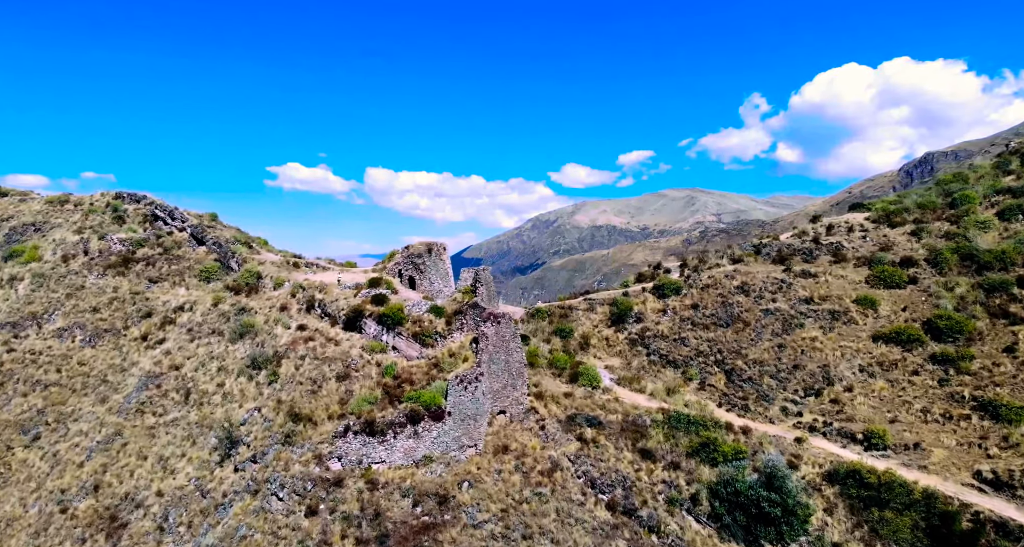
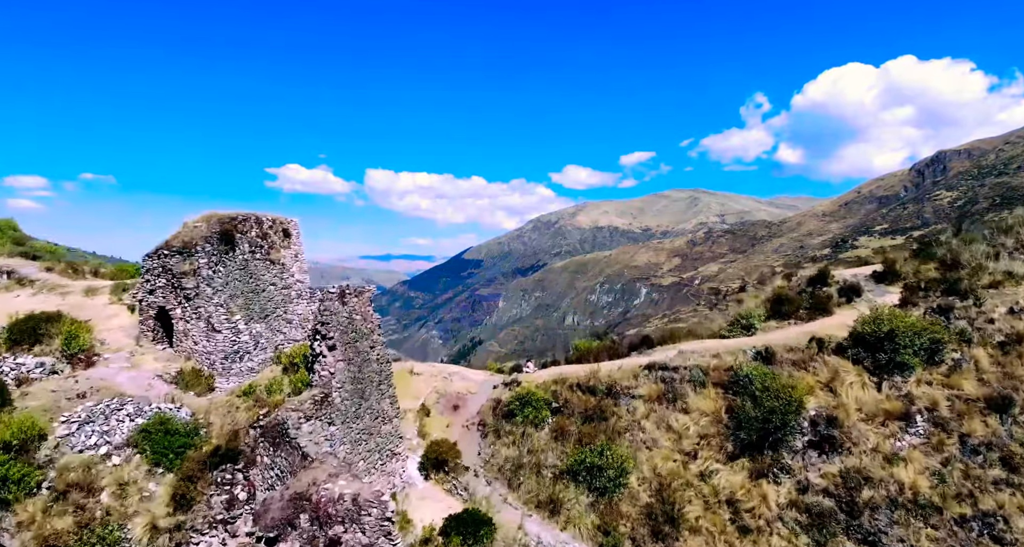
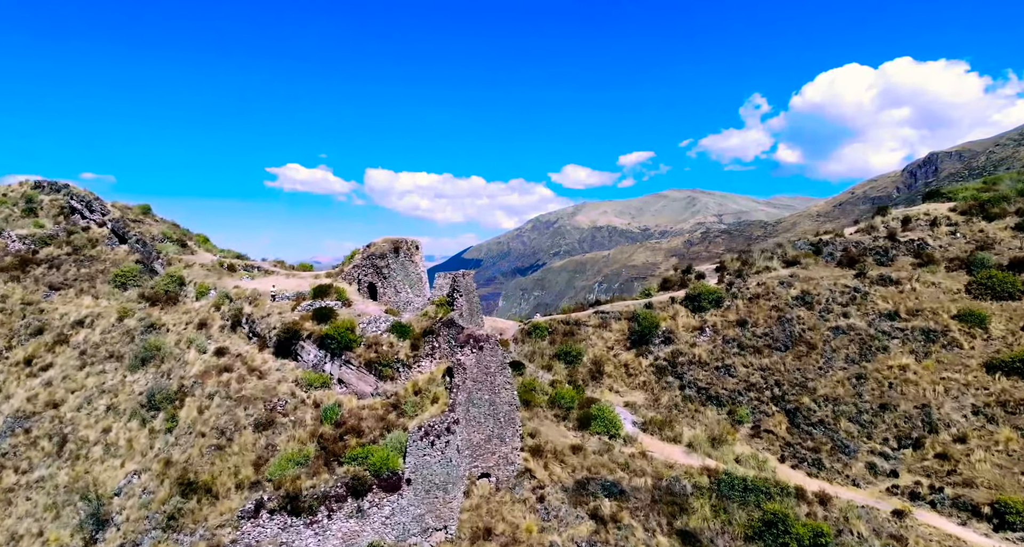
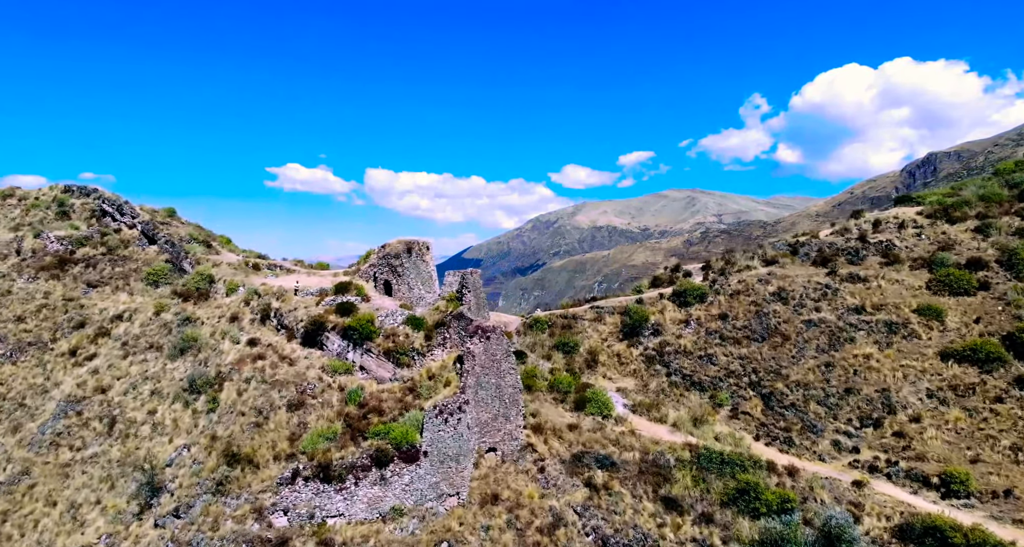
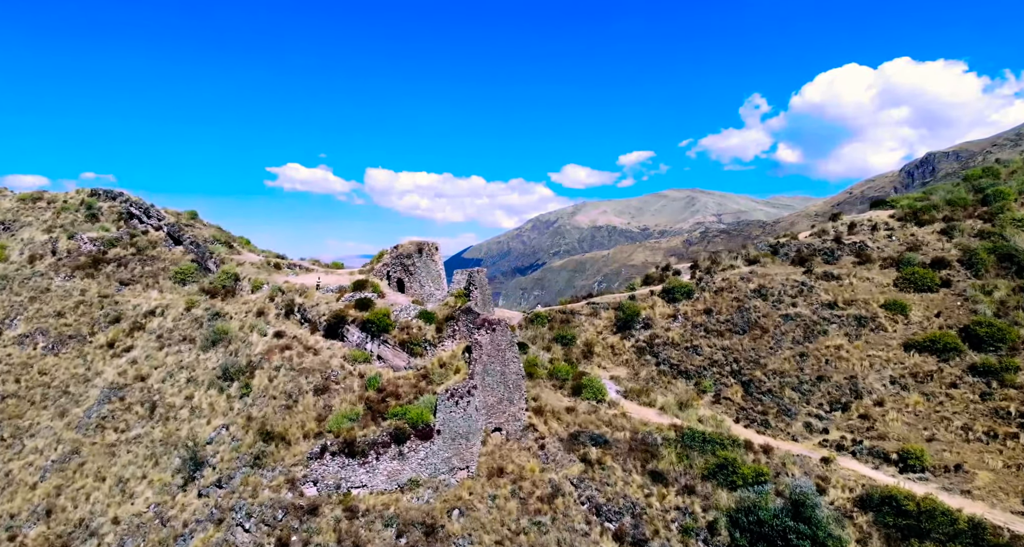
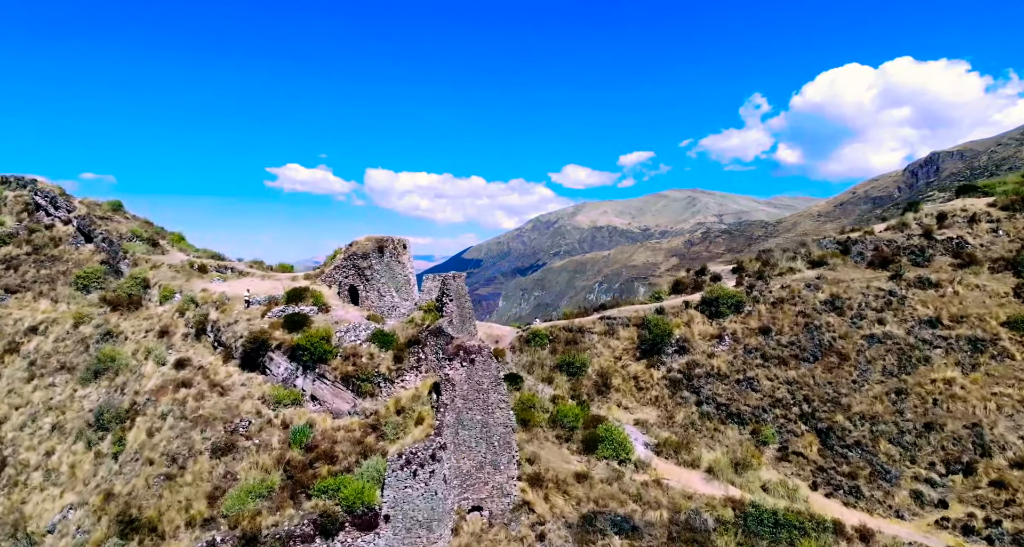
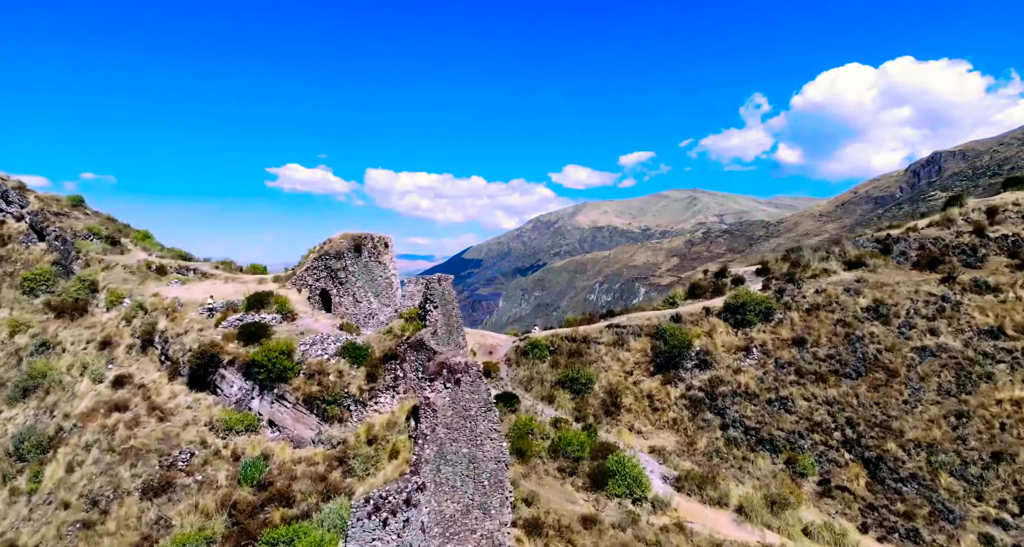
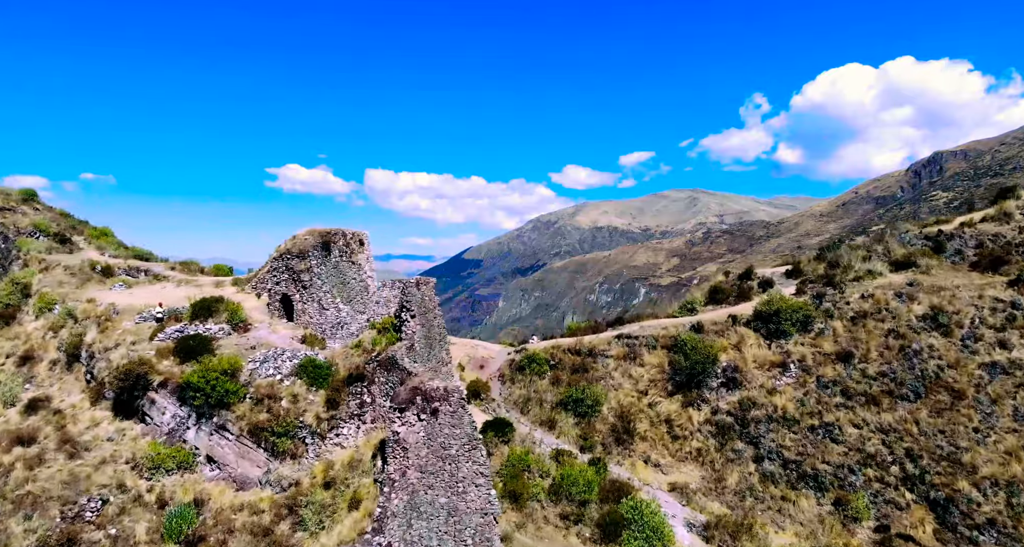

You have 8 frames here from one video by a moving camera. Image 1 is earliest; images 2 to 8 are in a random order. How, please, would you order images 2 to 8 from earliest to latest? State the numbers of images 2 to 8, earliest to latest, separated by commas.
5, 4, 3, 6, 7, 8, 2
